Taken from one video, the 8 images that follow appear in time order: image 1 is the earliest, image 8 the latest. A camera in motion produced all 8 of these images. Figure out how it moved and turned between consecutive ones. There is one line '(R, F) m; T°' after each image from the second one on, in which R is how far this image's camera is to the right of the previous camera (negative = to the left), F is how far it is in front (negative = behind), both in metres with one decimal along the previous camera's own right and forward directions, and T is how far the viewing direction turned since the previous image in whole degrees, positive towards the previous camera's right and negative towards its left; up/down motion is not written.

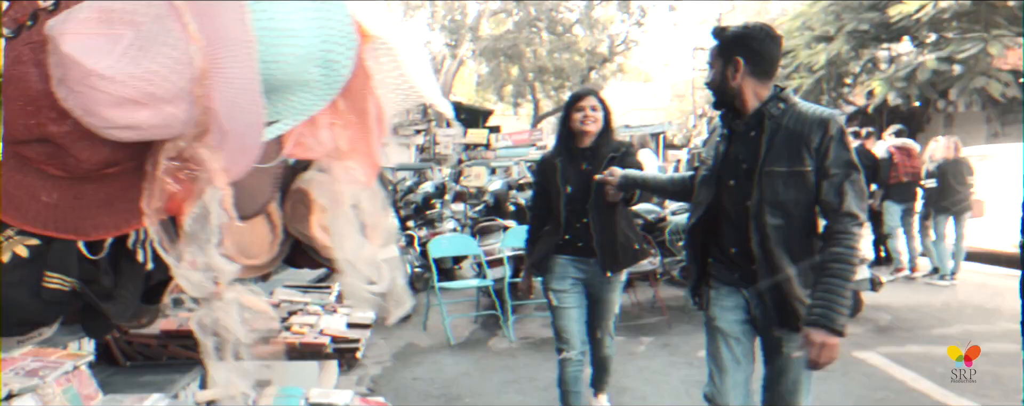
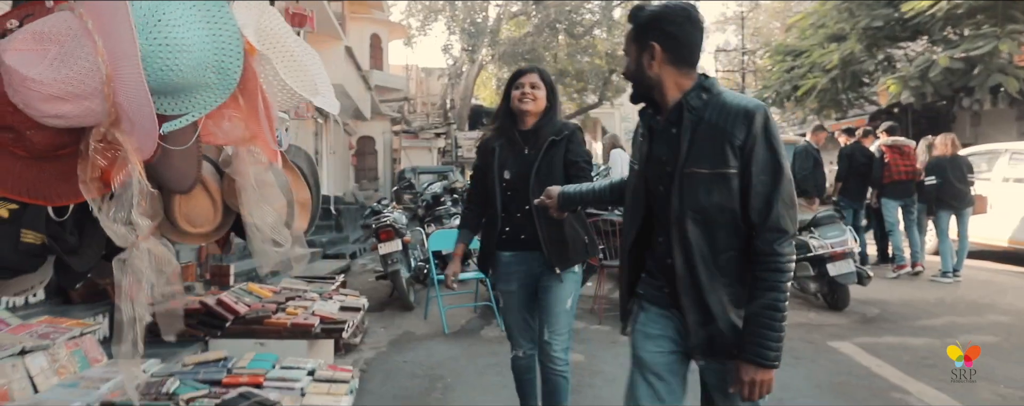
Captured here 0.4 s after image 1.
(+0.3, -0.3) m; -2°
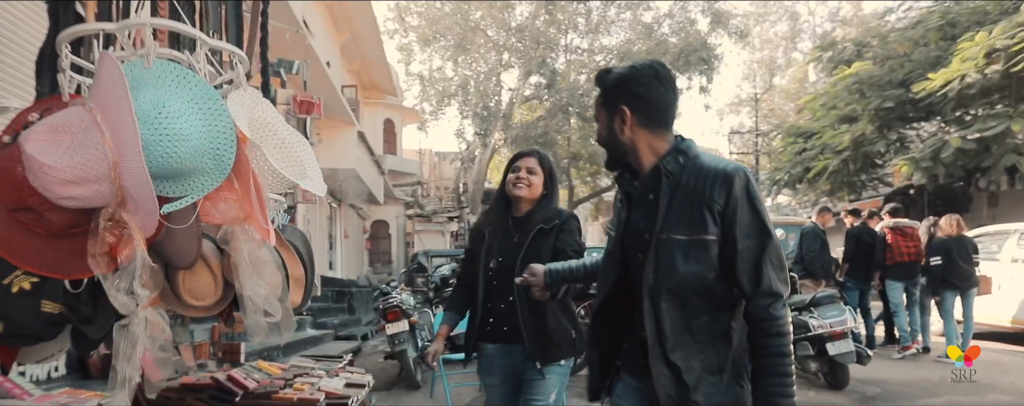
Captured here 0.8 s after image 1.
(+0.1, -0.1) m; -1°
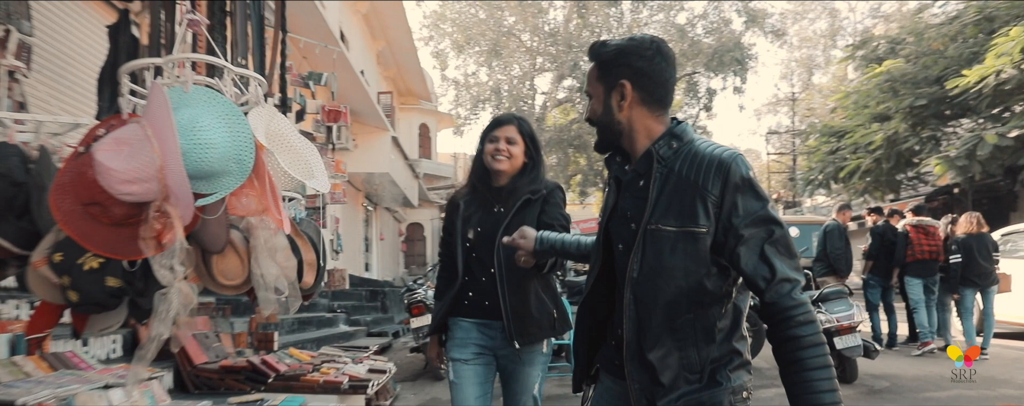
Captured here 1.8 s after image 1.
(+0.2, -0.3) m; -3°
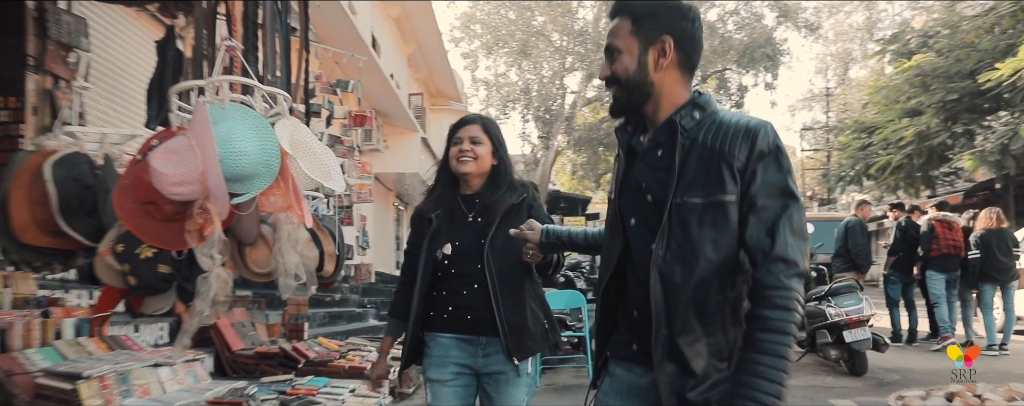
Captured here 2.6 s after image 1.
(+0.1, -0.3) m; -3°
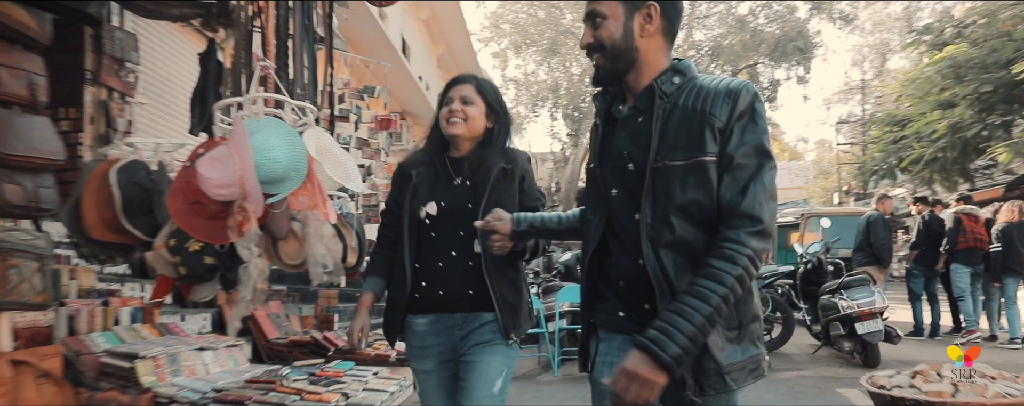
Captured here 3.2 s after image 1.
(+0.1, -0.3) m; -3°
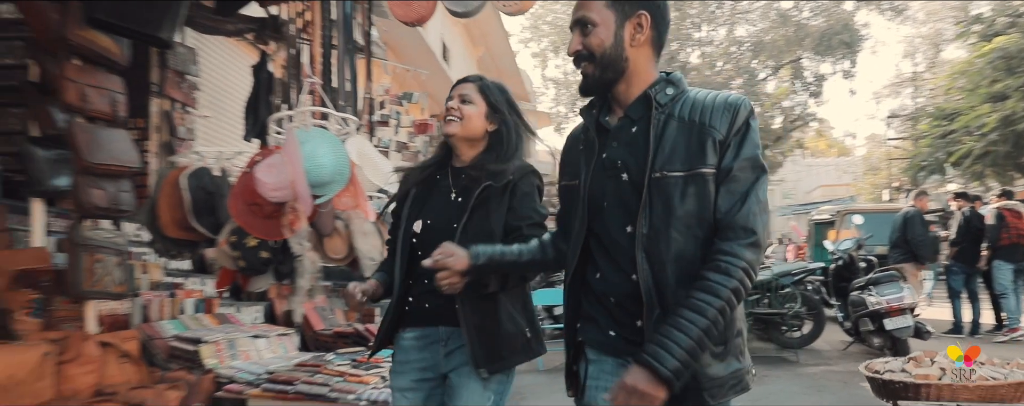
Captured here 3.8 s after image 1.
(+0.1, -0.3) m; -4°
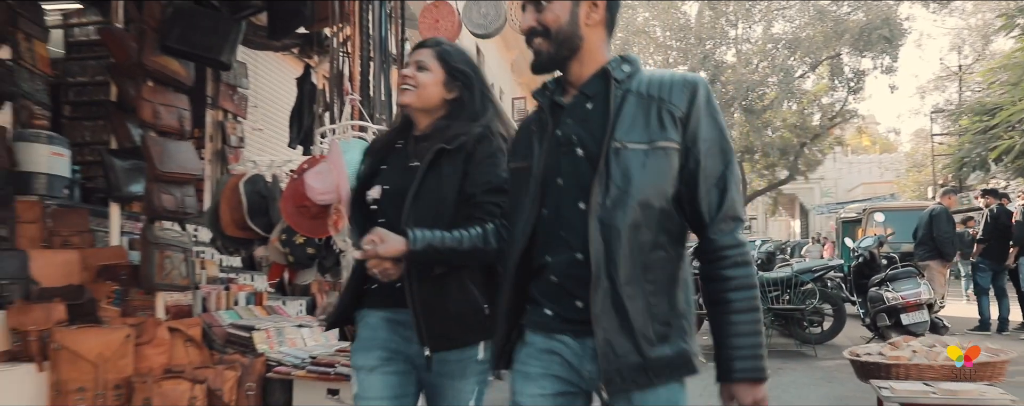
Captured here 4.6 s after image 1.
(+0.1, -0.3) m; -3°
